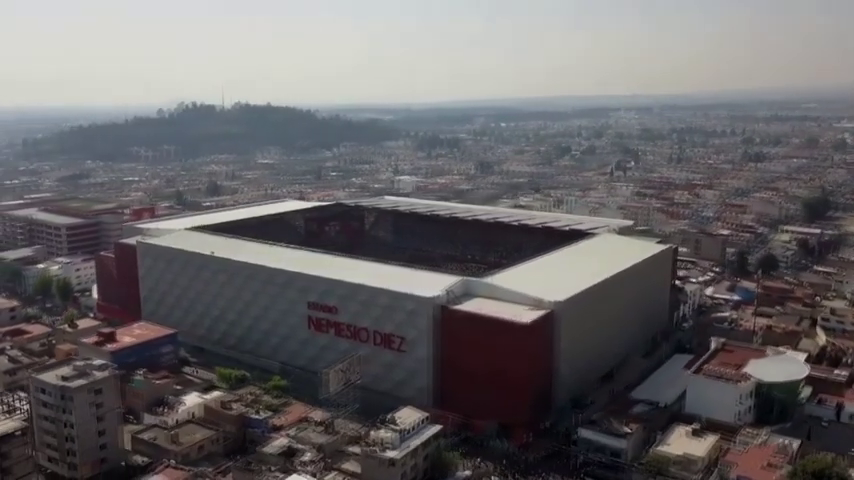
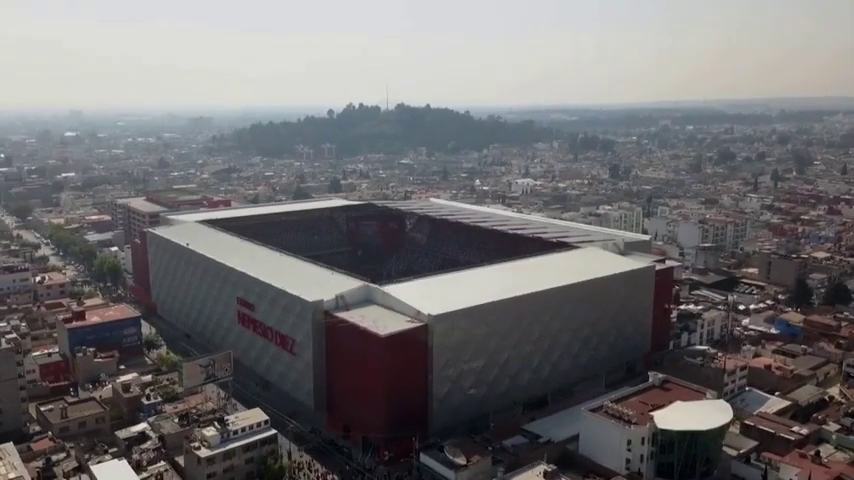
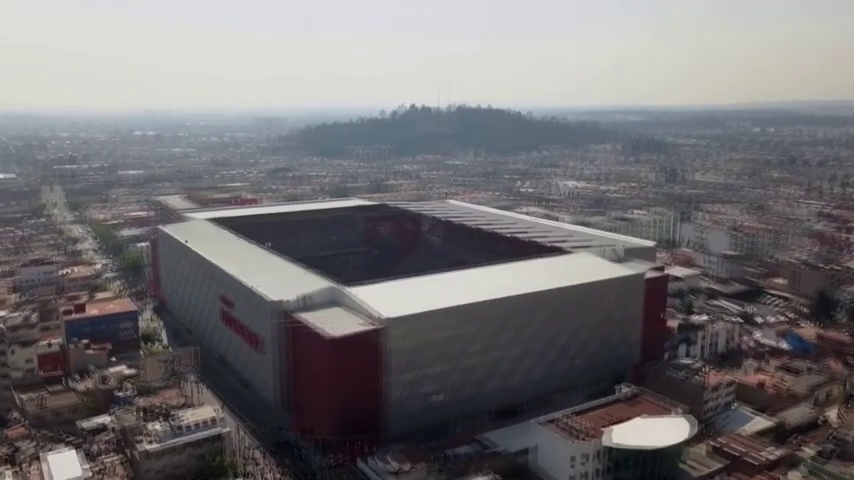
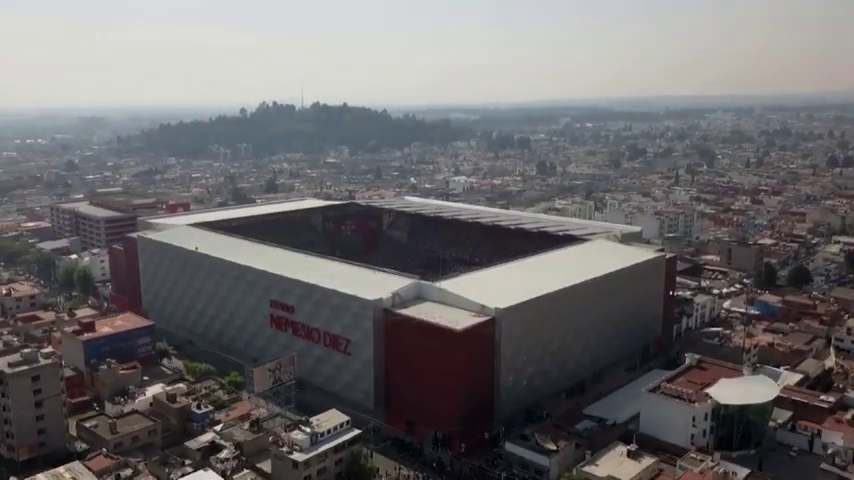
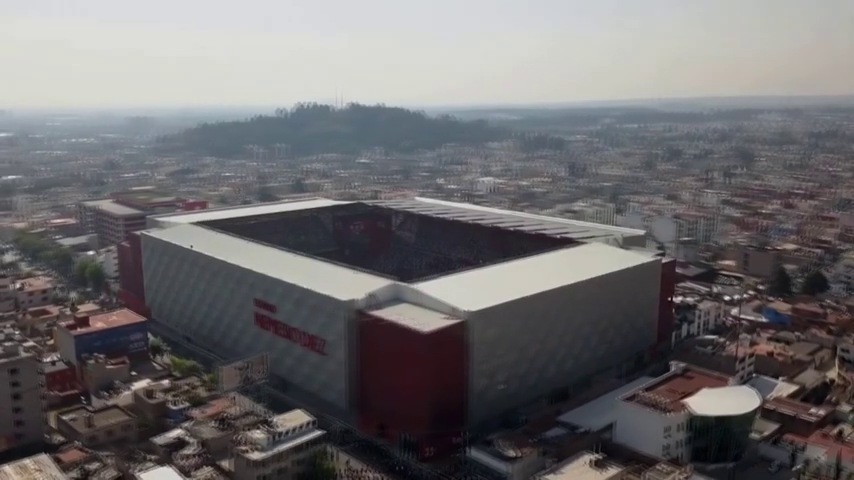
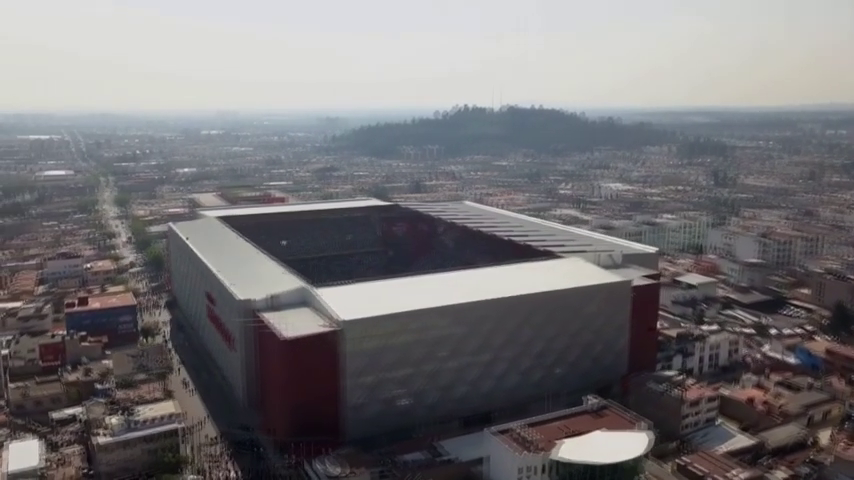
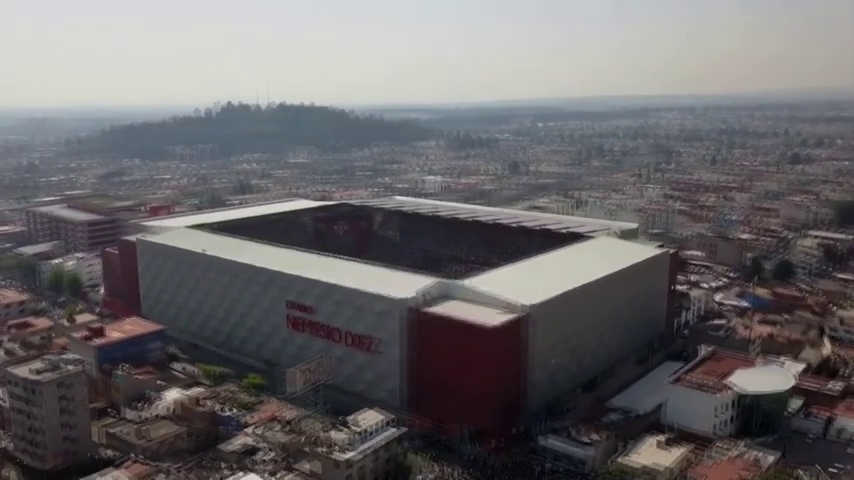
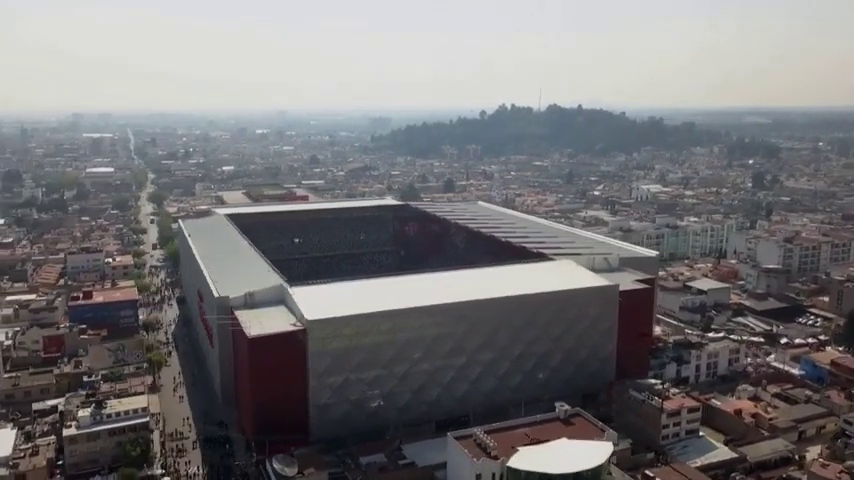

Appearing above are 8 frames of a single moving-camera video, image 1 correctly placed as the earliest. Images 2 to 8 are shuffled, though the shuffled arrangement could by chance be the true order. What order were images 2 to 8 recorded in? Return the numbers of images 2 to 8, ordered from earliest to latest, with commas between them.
7, 4, 5, 2, 3, 6, 8
